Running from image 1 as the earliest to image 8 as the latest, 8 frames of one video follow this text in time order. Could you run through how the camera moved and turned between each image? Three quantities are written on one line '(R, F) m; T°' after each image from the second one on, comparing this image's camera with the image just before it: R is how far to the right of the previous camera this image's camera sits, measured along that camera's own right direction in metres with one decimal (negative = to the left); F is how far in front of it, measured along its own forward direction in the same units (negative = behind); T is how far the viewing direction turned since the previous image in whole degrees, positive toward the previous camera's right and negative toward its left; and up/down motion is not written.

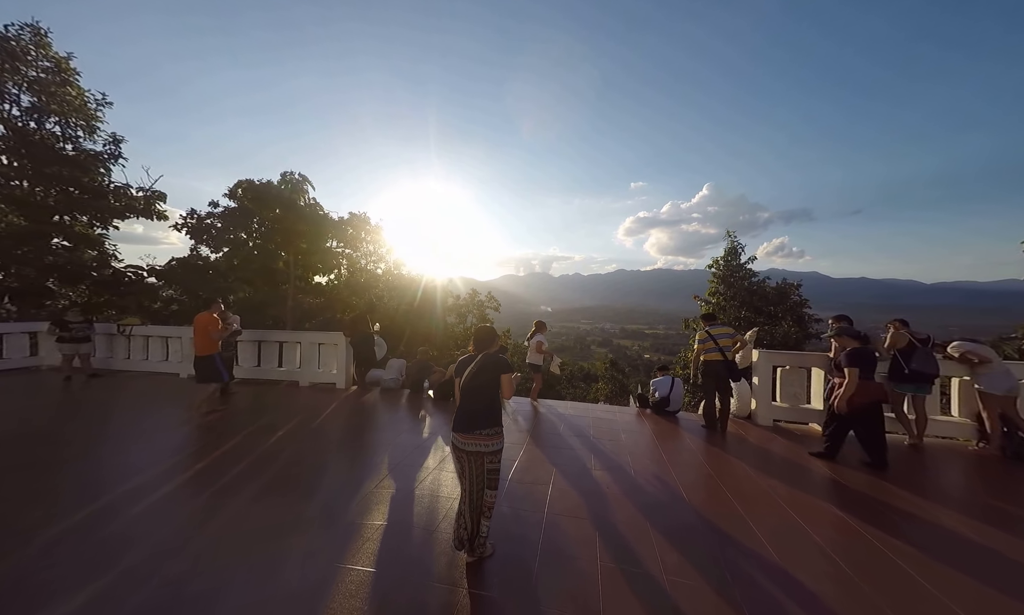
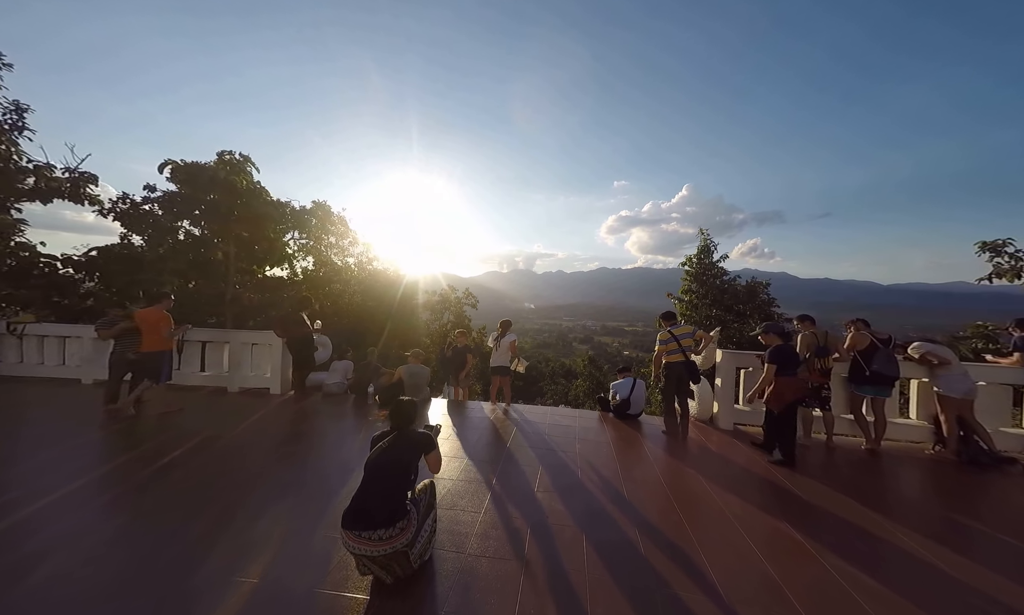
(+0.4, +0.4) m; +3°
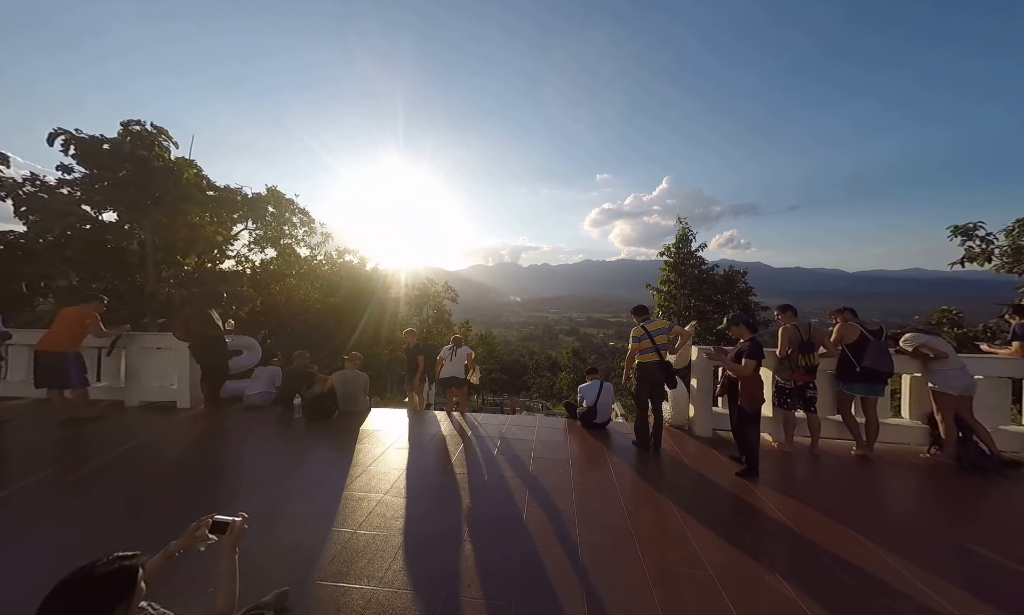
(+0.5, +0.7) m; +2°
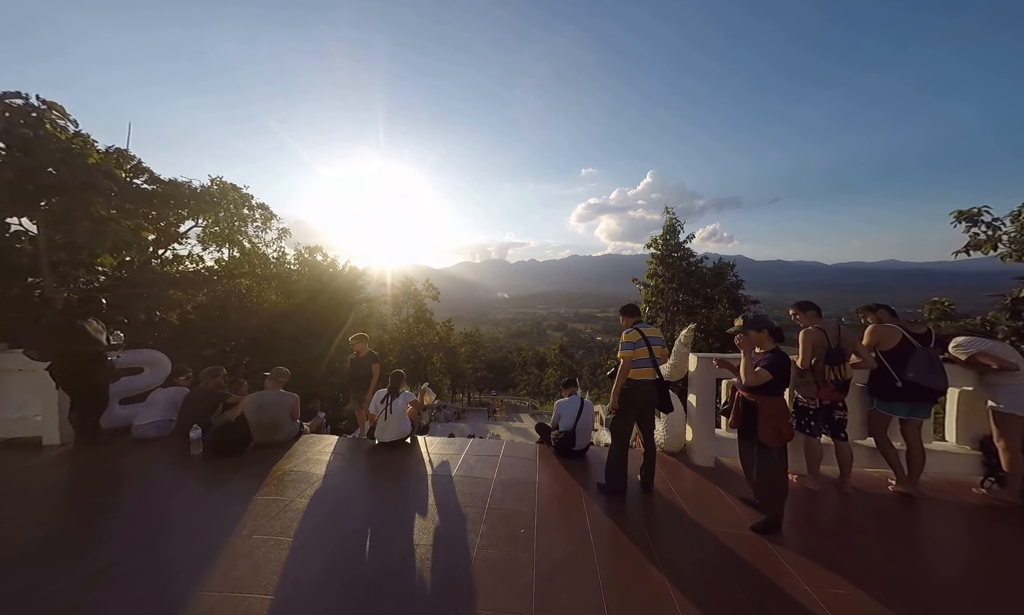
(+0.3, +1.0) m; +2°
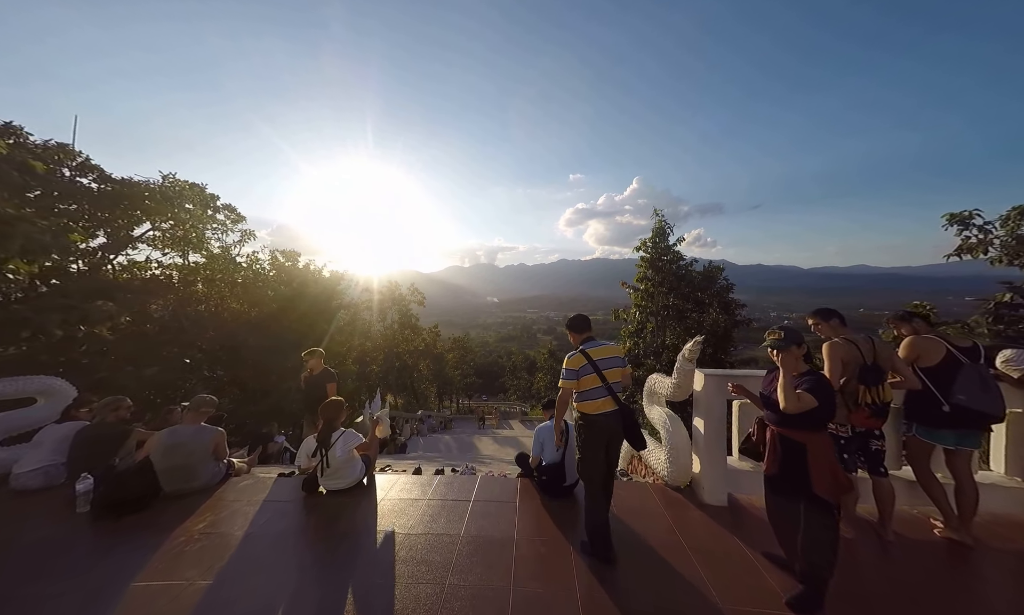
(+0.1, +0.6) m; +2°
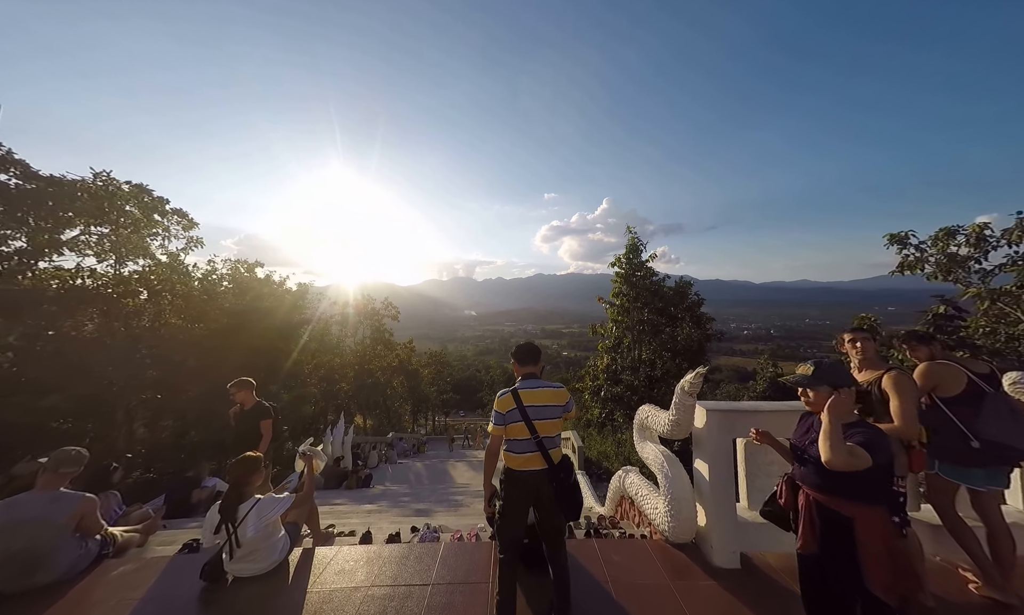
(0.0, +0.5) m; +3°
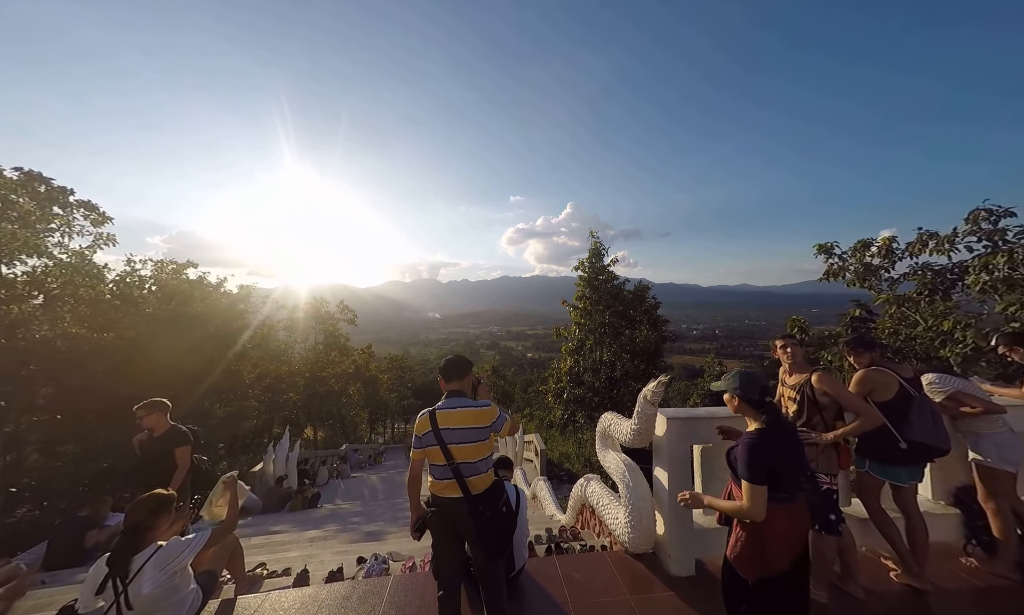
(+0.1, +0.1) m; +6°
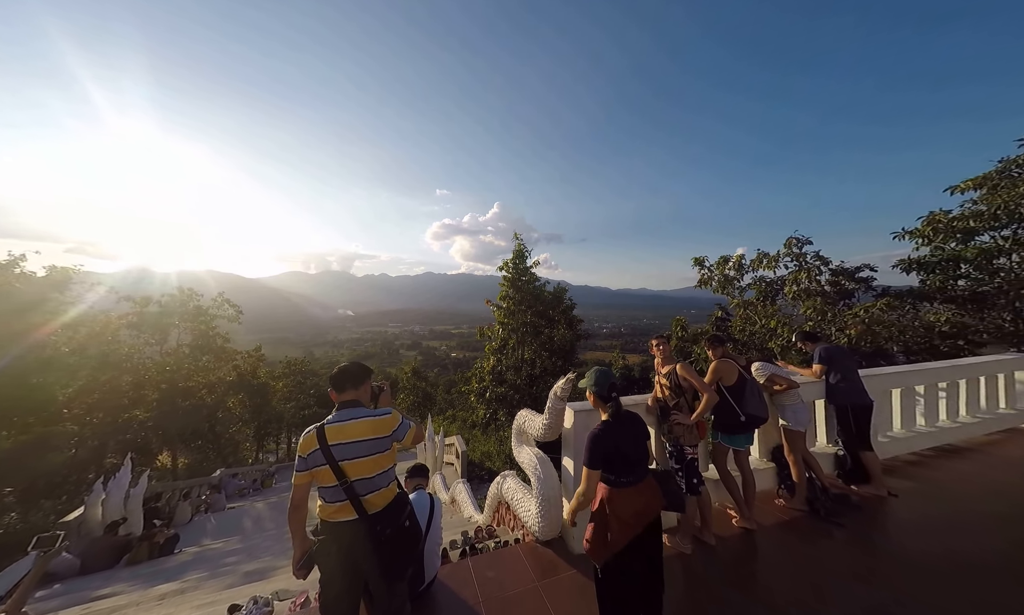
(0.0, +0.2) m; +12°
